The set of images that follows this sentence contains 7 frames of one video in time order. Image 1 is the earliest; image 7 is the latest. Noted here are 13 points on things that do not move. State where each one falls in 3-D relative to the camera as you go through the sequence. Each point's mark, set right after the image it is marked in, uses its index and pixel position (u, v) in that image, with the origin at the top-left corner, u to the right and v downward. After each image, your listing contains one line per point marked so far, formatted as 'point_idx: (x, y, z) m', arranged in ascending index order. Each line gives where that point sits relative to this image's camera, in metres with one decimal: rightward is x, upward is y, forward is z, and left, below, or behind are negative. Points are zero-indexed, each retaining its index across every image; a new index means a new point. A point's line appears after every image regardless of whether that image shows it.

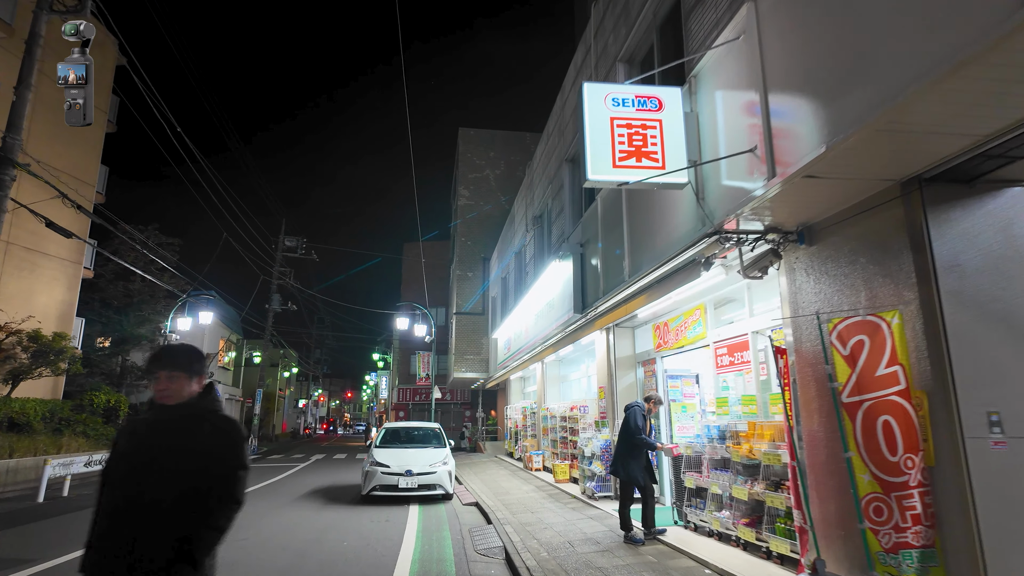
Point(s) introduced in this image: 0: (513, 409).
0: (0.0, -3.8, +18.3) m
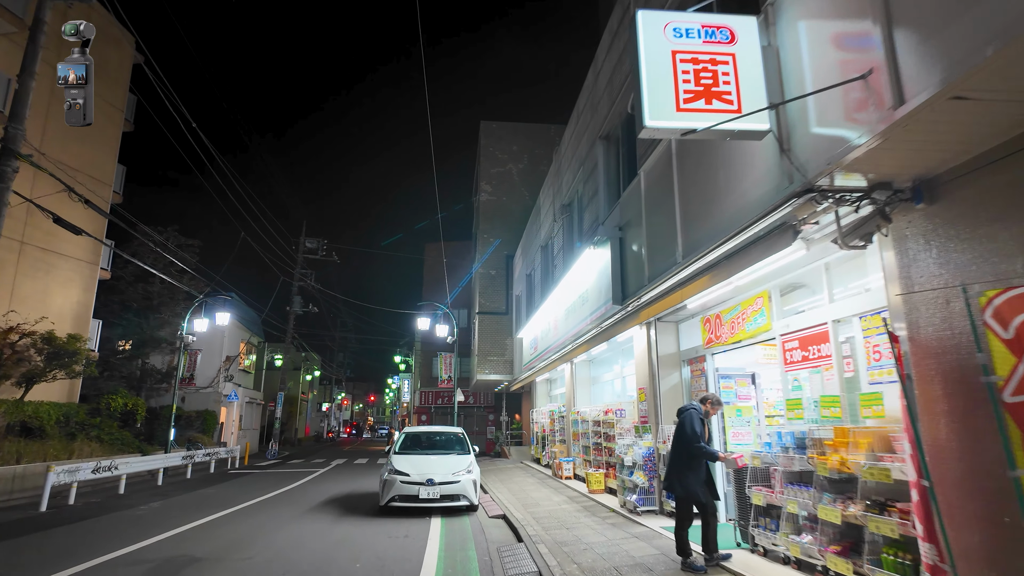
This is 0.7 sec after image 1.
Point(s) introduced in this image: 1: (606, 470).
0: (+0.8, -3.7, +17.3) m
1: (+1.7, -3.3, +10.4) m
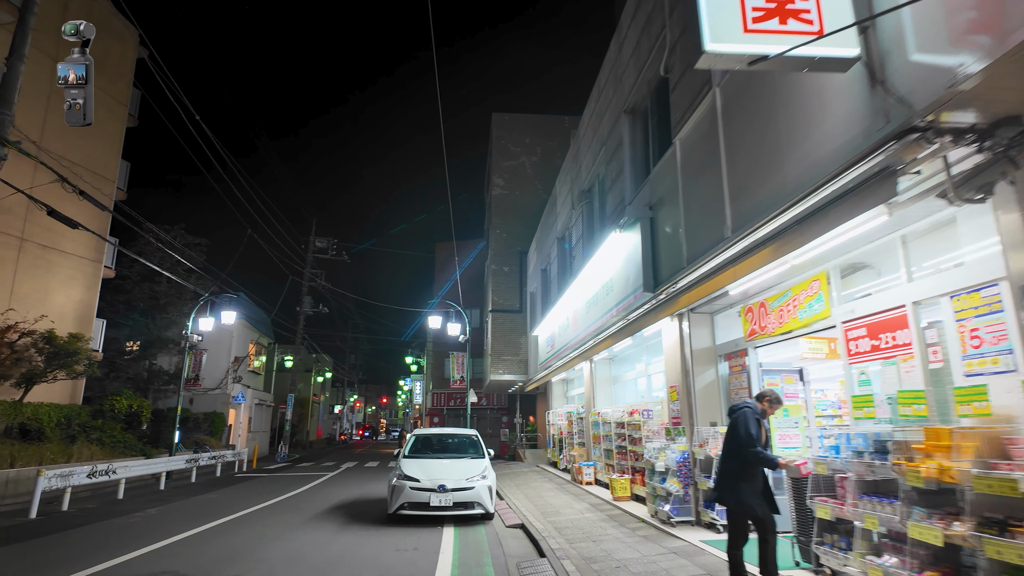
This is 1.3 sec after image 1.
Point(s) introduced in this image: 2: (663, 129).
0: (+1.2, -3.6, +16.6) m
1: (+2.0, -3.1, +9.7) m
2: (+1.8, +1.9, +6.8) m
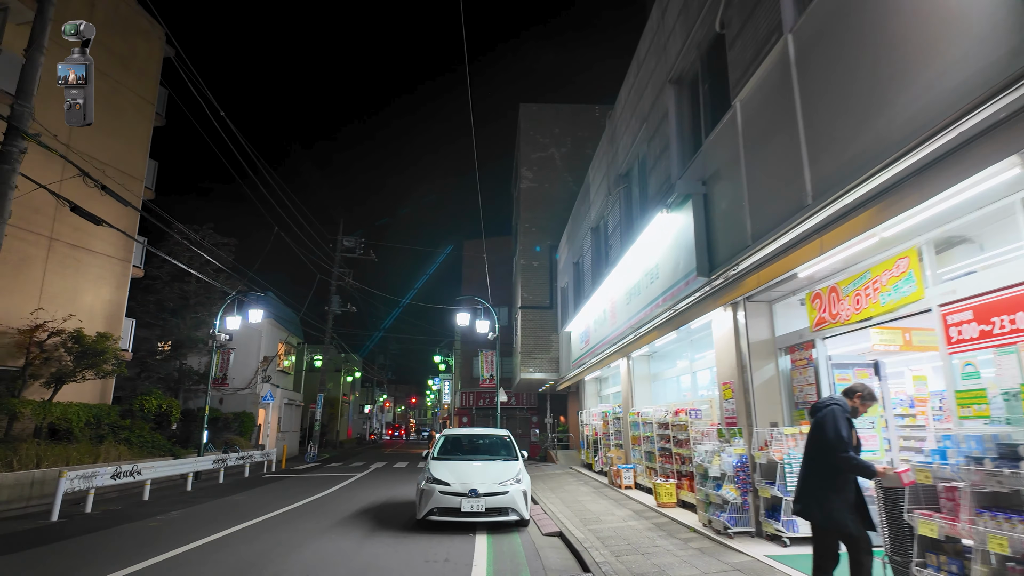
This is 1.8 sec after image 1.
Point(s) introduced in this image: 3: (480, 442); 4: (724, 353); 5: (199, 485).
0: (+2.1, -3.4, +15.9) m
1: (+2.5, -3.0, +8.9) m
2: (+2.2, +2.0, +6.1) m
3: (-0.6, -2.7, +10.1) m
4: (+2.7, -0.8, +7.4) m
5: (-7.9, -5.0, +14.7) m
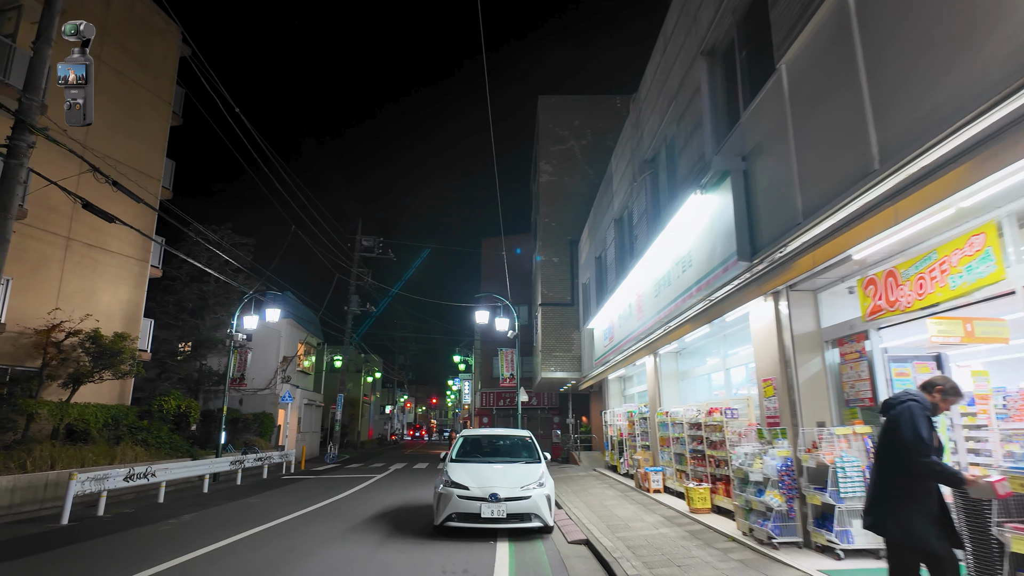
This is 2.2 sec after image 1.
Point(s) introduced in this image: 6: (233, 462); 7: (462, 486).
0: (+2.7, -3.3, +15.3) m
1: (+2.9, -2.8, +8.4) m
2: (+2.3, +2.2, +5.6) m
3: (-0.2, -2.6, +9.6) m
4: (+2.9, -0.7, +6.8) m
5: (-7.3, -4.9, +14.4) m
6: (-7.3, -4.5, +15.3) m
7: (-0.7, -2.6, +7.7) m
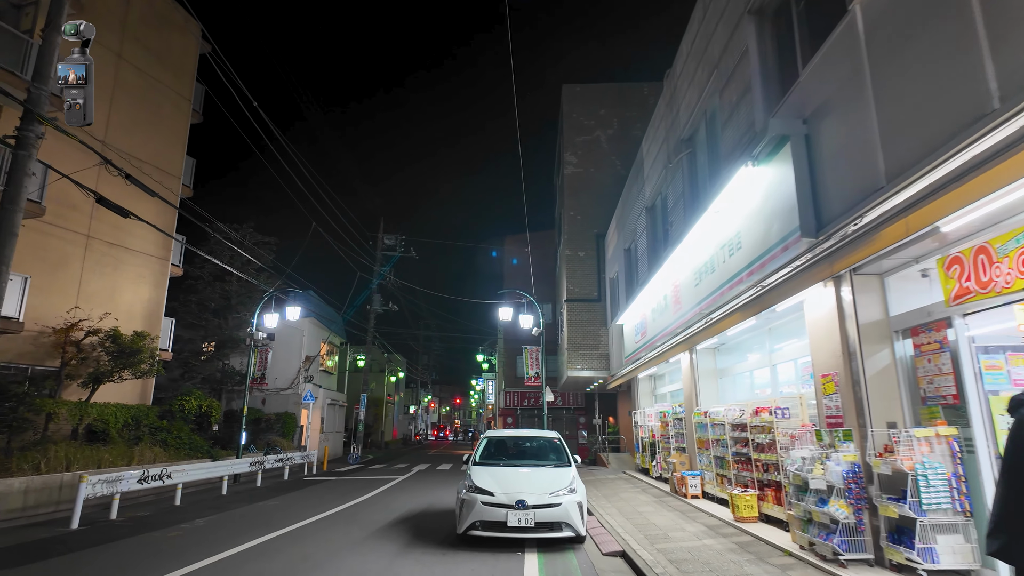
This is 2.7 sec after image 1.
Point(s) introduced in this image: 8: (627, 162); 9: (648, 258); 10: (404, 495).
0: (+3.3, -3.2, +14.6) m
1: (+3.2, -2.7, +7.6) m
2: (+2.6, +2.3, +4.9) m
3: (+0.2, -2.4, +9.0) m
4: (+3.2, -0.5, +6.1) m
5: (-6.7, -4.9, +14.1) m
6: (-6.6, -4.5, +14.9) m
7: (-0.3, -2.5, +7.1) m
8: (+3.7, +4.1, +18.9) m
9: (+2.7, +0.6, +11.3) m
10: (-2.3, -4.4, +12.4) m
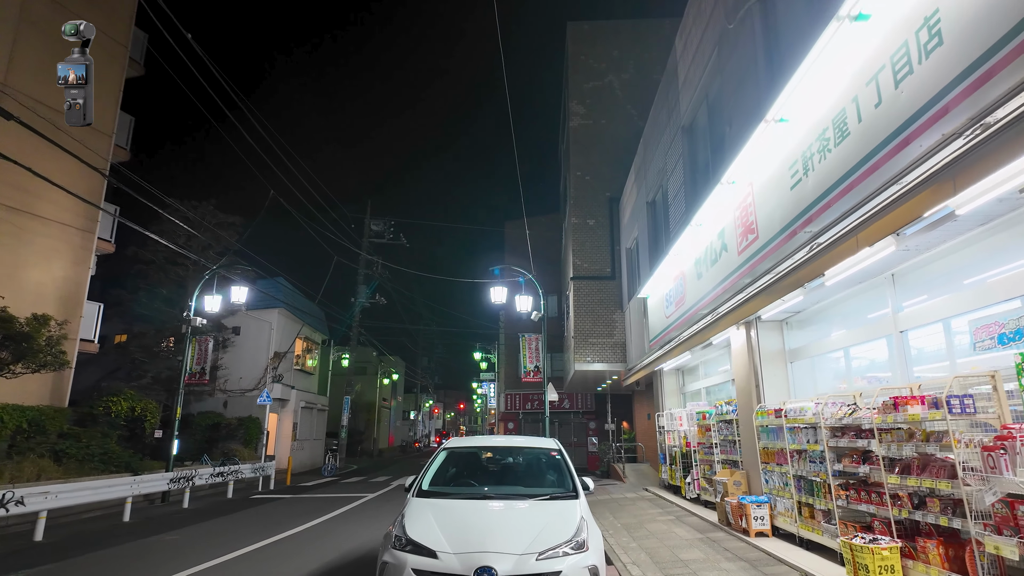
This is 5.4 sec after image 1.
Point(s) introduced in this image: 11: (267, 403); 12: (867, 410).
0: (+3.2, -2.5, +11.4) m
1: (+3.0, -1.9, +4.4) m
2: (+2.2, +3.1, +1.7) m
3: (0.0, -1.7, +5.9) m
4: (+2.9, +0.2, +2.9) m
5: (-6.9, -4.2, +11.0) m
6: (-6.8, -3.9, +11.9) m
7: (-0.6, -1.8, +4.0) m
8: (+3.6, +4.7, +15.7) m
9: (+2.4, +1.3, +8.1) m
10: (-2.5, -3.8, +9.2) m
11: (-7.3, -3.5, +17.8) m
12: (+3.0, -1.0, +5.1) m
